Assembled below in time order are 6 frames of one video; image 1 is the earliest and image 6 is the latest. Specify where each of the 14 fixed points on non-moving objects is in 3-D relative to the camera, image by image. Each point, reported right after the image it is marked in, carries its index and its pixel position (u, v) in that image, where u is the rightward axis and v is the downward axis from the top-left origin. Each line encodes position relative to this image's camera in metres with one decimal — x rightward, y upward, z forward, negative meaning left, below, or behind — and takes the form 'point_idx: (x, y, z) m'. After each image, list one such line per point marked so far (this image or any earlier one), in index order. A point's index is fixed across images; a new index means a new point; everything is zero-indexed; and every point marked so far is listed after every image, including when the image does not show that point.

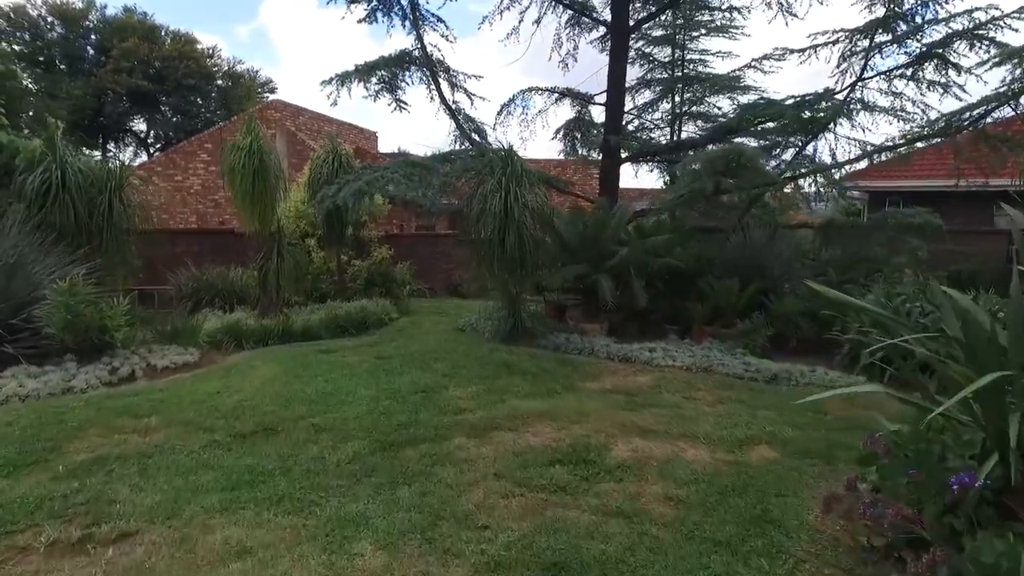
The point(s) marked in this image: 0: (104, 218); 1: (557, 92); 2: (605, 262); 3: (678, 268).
0: (-4.5, +0.8, +7.5) m
1: (+0.7, +2.8, +9.8) m
2: (+1.1, +0.3, +8.2) m
3: (+2.2, +0.3, +8.8) m
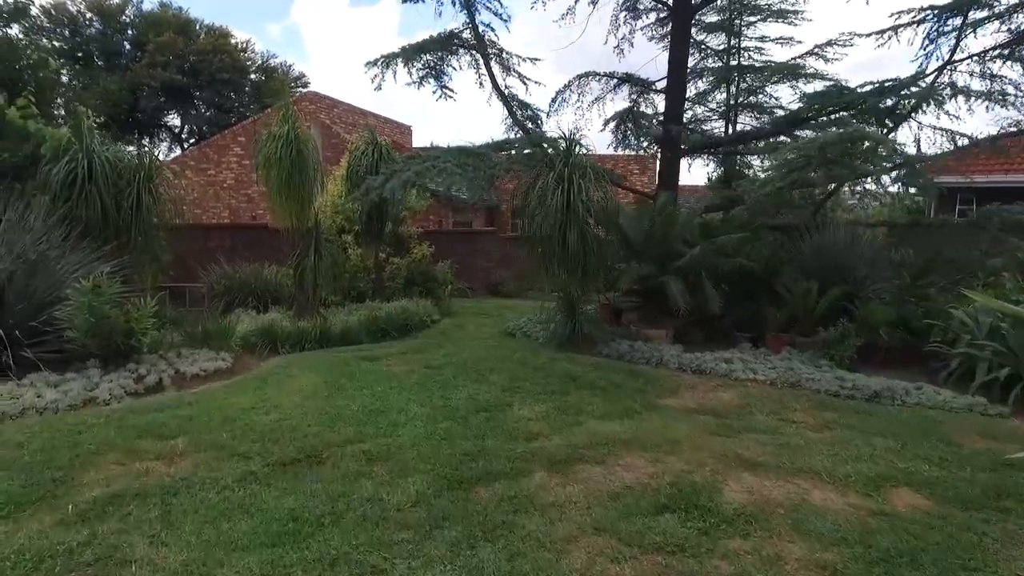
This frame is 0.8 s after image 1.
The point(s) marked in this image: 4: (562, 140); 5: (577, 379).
0: (-3.9, +0.8, +6.9) m
1: (+1.4, +2.8, +9.0) m
2: (+1.8, +0.3, +7.5) m
3: (+2.8, +0.2, +8.0) m
4: (+0.7, +1.6, +7.3) m
5: (+0.6, -0.8, +5.9) m
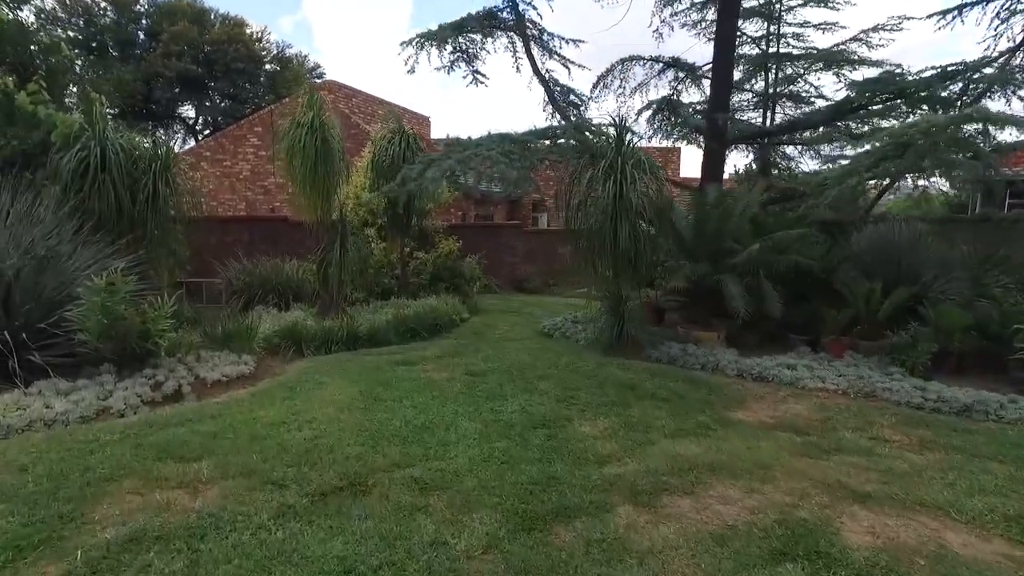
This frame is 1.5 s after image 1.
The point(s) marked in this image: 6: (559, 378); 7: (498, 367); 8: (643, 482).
0: (-3.5, +0.8, +6.5) m
1: (+1.9, +2.8, +8.4) m
2: (+2.2, +0.3, +6.9) m
3: (+3.3, +0.2, +7.4) m
4: (+1.1, +1.6, +6.7) m
5: (+1.0, -0.8, +5.4) m
6: (+0.4, -0.7, +5.5) m
7: (-0.1, -0.7, +5.8) m
8: (+0.7, -1.0, +3.4) m
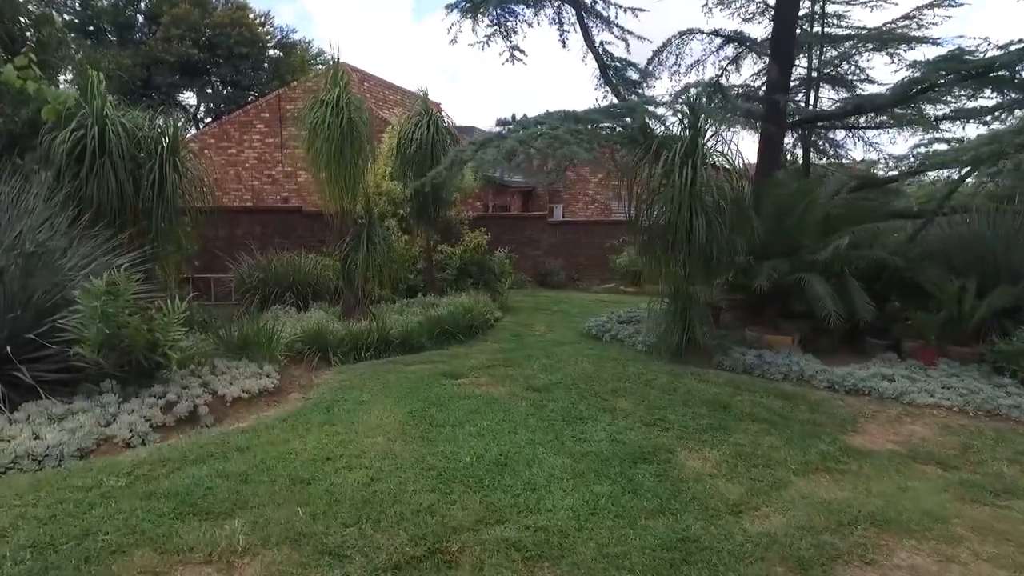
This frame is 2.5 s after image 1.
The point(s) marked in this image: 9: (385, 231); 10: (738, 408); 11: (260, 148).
0: (-3.0, +0.8, +5.7) m
1: (+2.4, +2.9, +7.6) m
2: (+2.7, +0.3, +6.1) m
3: (+3.8, +0.2, +6.6) m
4: (+1.6, +1.6, +5.9) m
5: (+1.5, -0.8, +4.6) m
6: (+0.9, -0.8, +4.7) m
7: (+0.4, -0.7, +5.0) m
8: (+1.2, -1.0, +2.7) m
9: (-1.4, +0.6, +7.6) m
10: (+1.5, -0.8, +4.6) m
11: (-5.3, +2.9, +14.1) m
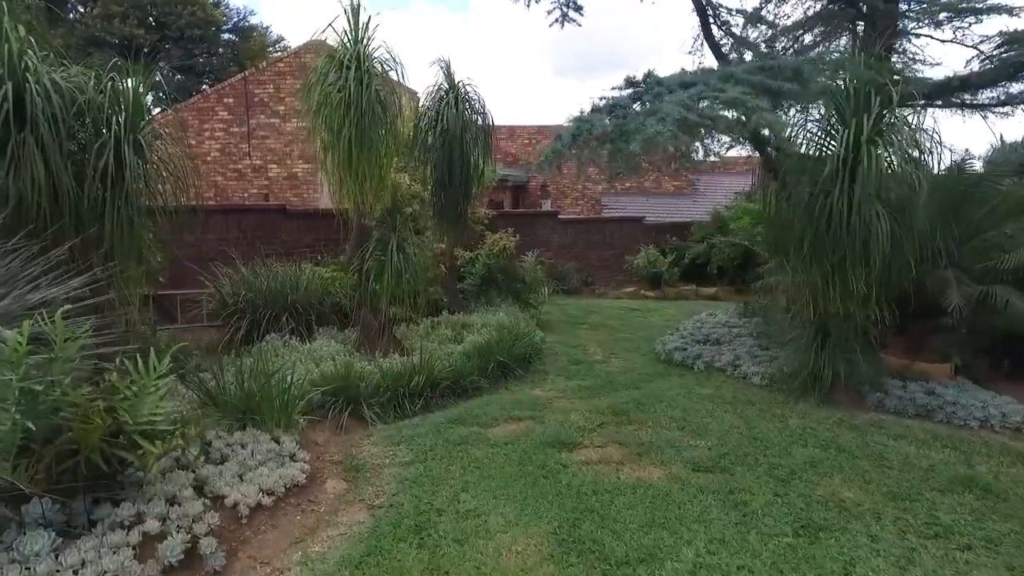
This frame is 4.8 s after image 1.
0: (-2.3, +0.6, +3.9) m
1: (+2.8, +2.8, +6.2) m
2: (+3.3, +0.2, +4.7) m
3: (+4.4, +0.2, +5.3) m
4: (+2.2, +1.5, +4.5) m
5: (+2.2, -0.9, +3.2) m
6: (+1.6, -0.9, +3.2) m
7: (+1.1, -0.8, +3.5) m
8: (+2.0, -1.1, +1.2) m
9: (-0.9, +0.5, +5.9) m
10: (+2.3, -0.9, +3.1) m
11: (-5.2, +2.7, +12.1) m
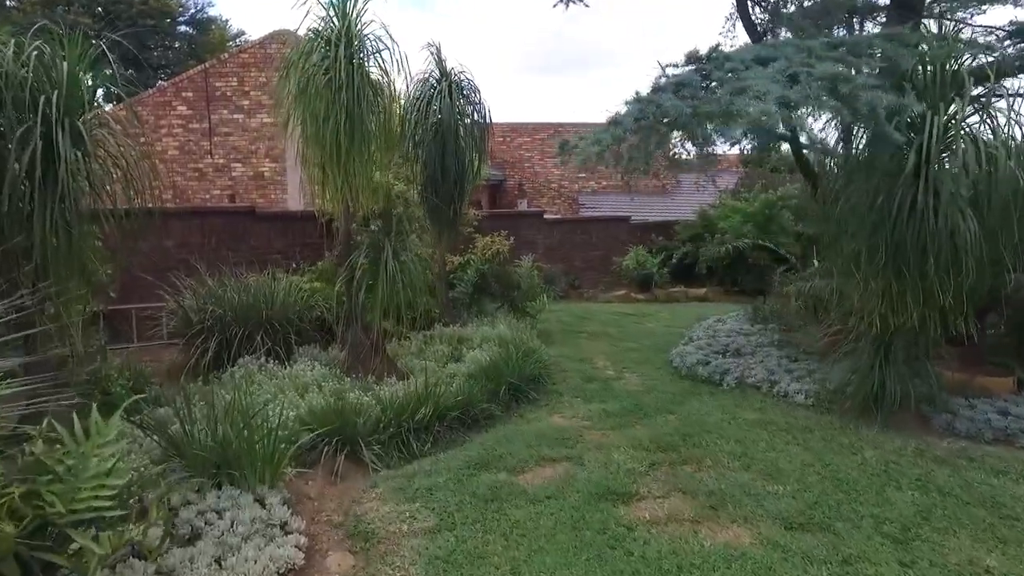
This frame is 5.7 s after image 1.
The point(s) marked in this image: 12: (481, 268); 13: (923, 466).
0: (-2.2, +0.5, +3.1) m
1: (+2.8, +2.7, +5.7) m
2: (+3.4, +0.2, +4.2) m
3: (+4.4, +0.1, +4.9) m
4: (+2.3, +1.4, +3.9) m
5: (+2.4, -1.0, +2.6) m
6: (+1.8, -0.9, +2.6) m
7: (+1.3, -0.9, +2.9) m
8: (+2.4, -1.2, +0.6) m
9: (-0.8, +0.4, +5.2) m
10: (+2.5, -1.0, +2.6) m
11: (-5.5, +2.5, +11.2) m
12: (-0.3, +0.2, +7.4) m
13: (+2.1, -0.9, +3.4) m
